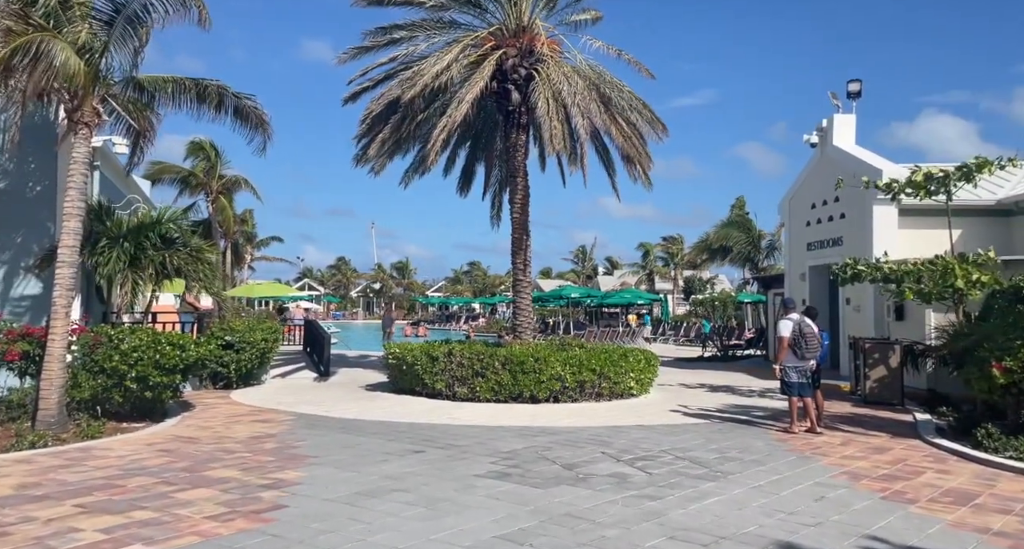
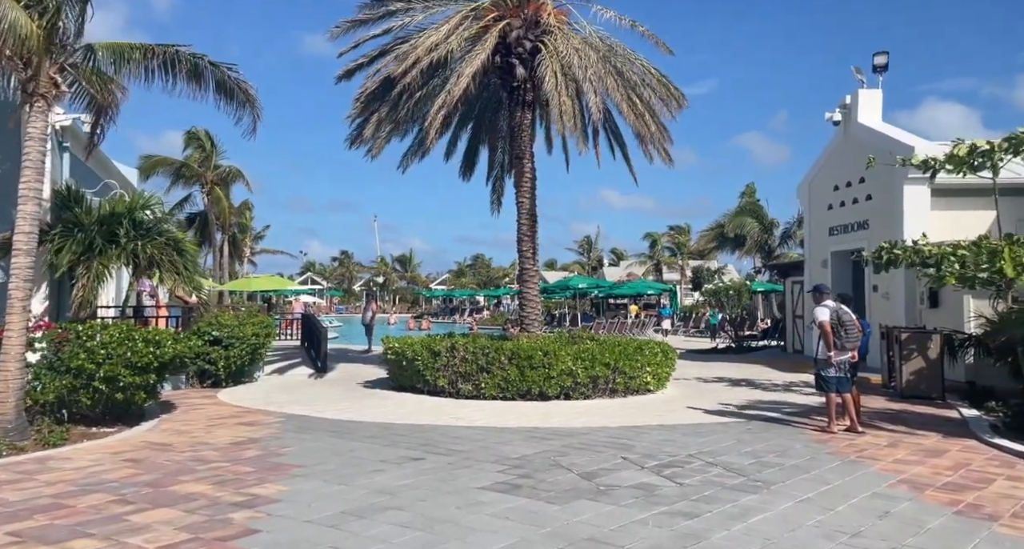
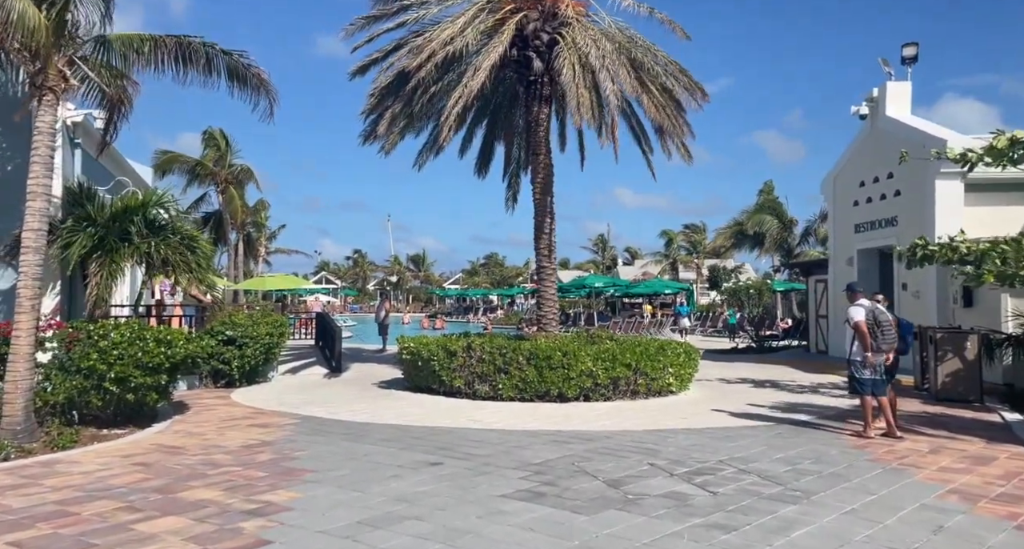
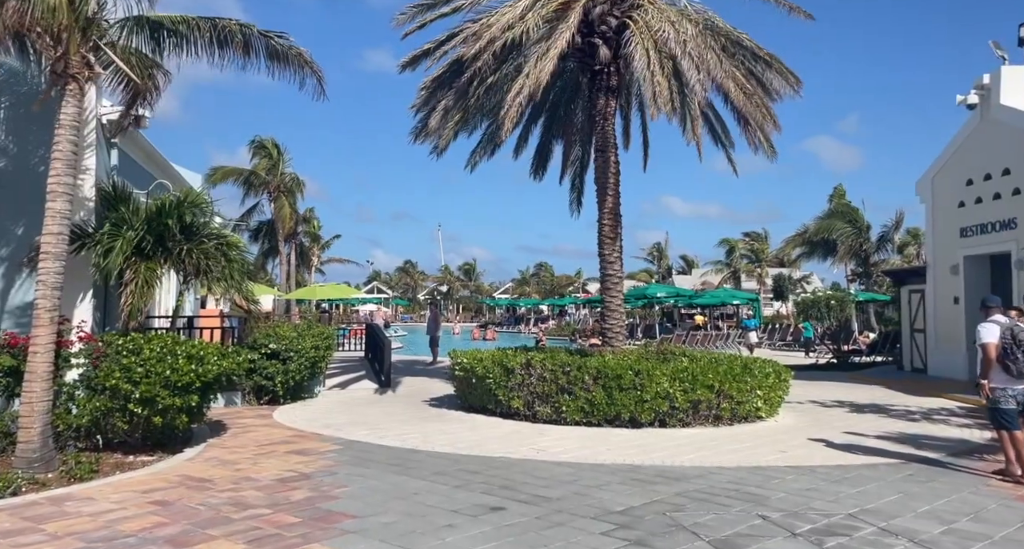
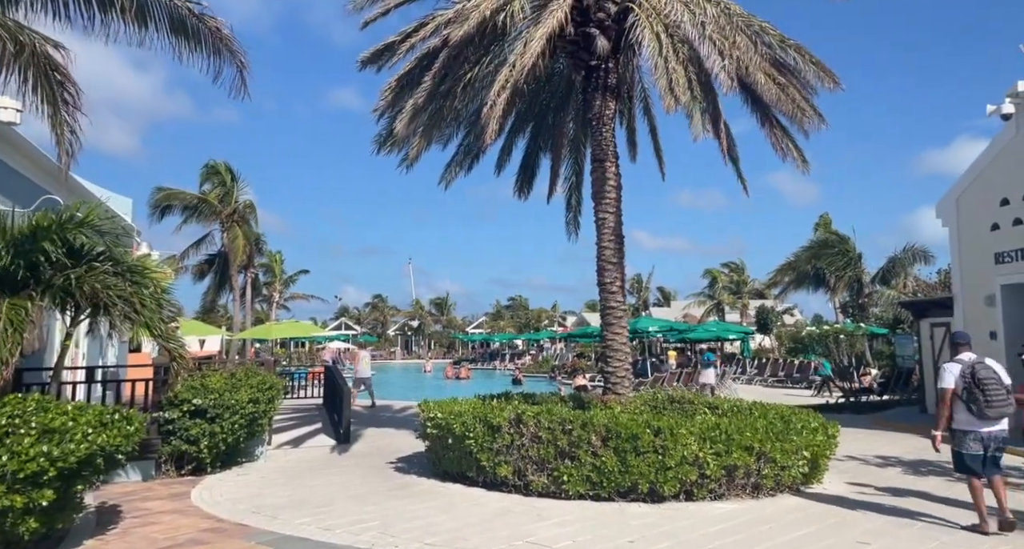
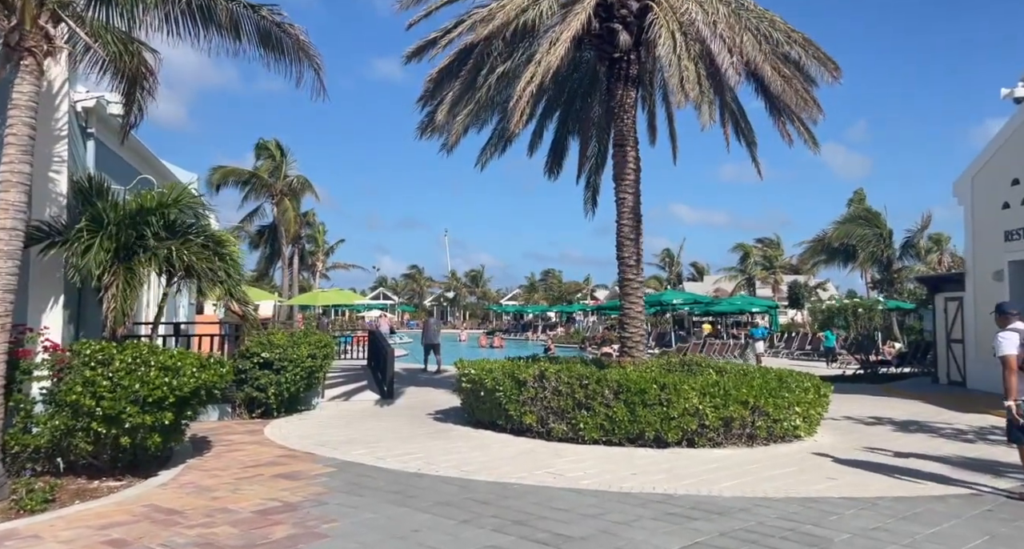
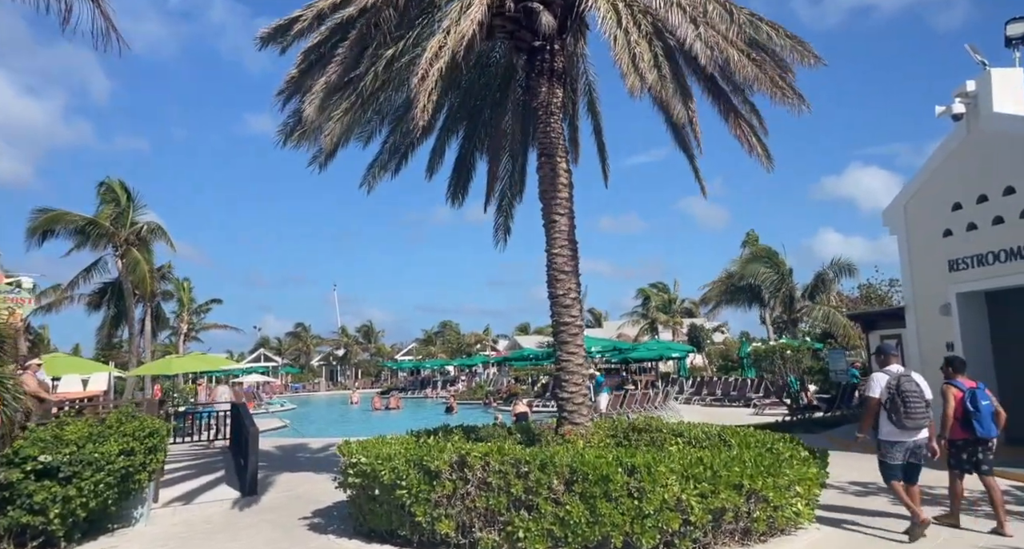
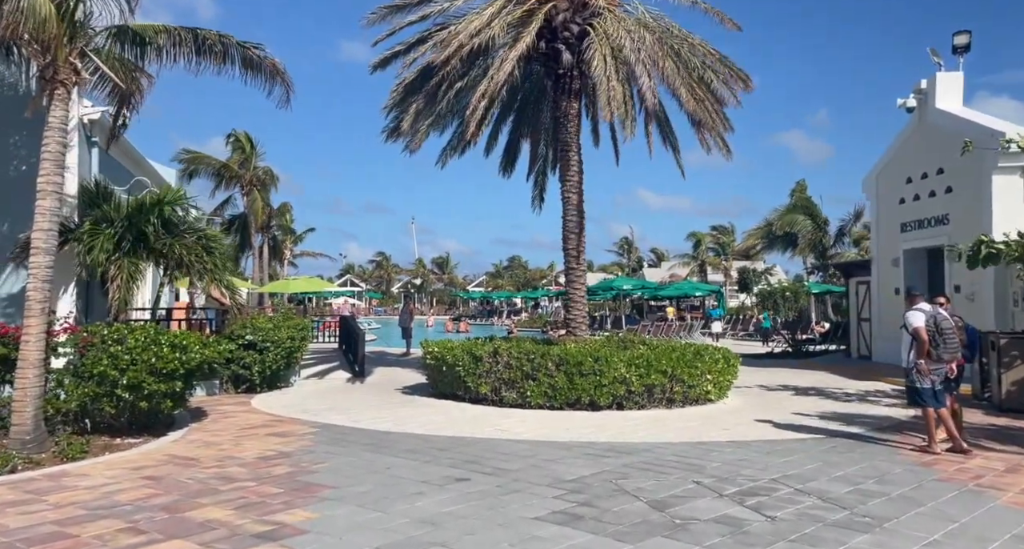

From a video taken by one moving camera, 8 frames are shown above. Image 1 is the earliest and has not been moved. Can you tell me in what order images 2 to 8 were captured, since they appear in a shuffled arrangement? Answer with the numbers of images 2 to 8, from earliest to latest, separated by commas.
2, 3, 8, 4, 6, 5, 7
